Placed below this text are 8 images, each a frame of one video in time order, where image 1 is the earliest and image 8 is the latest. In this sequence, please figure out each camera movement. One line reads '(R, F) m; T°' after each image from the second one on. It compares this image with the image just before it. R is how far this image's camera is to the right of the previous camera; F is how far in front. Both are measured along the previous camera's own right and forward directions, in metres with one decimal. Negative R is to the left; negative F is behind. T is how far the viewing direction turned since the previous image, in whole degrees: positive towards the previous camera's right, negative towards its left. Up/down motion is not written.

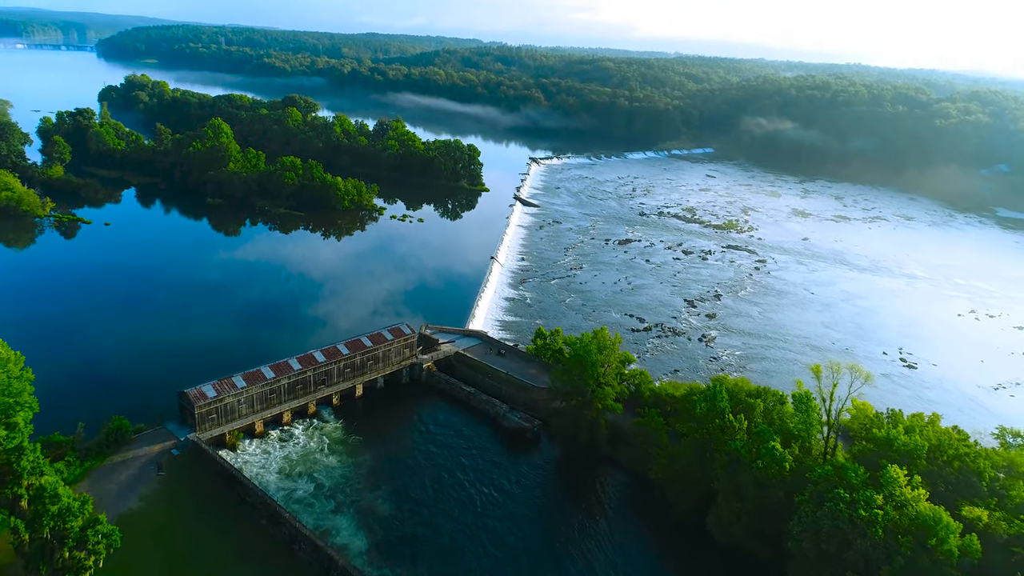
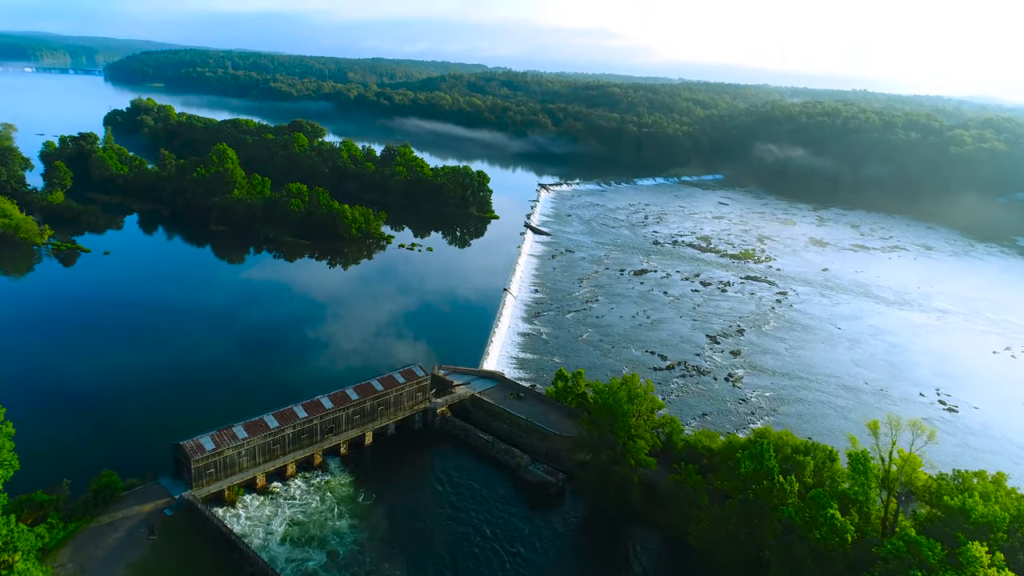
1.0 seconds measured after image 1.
(-0.5, +1.4) m; 0°
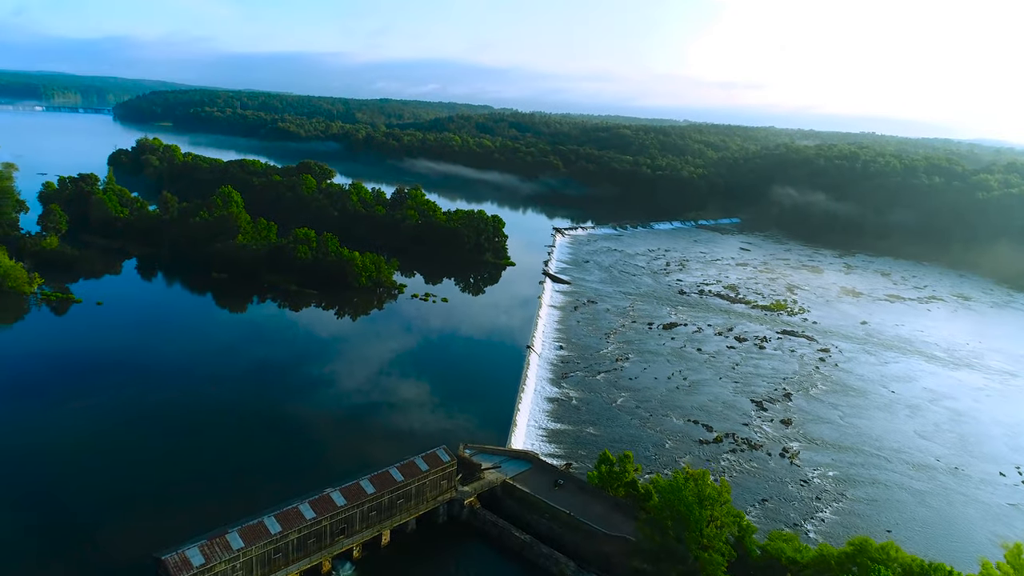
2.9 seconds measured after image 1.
(-1.0, +2.7) m; 0°
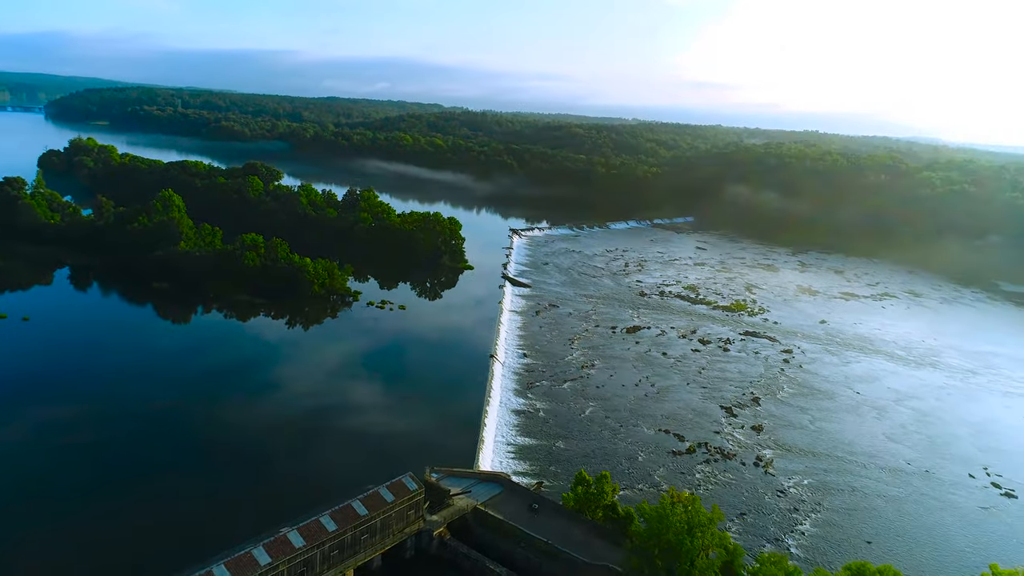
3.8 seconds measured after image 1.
(-0.4, +1.2) m; +4°
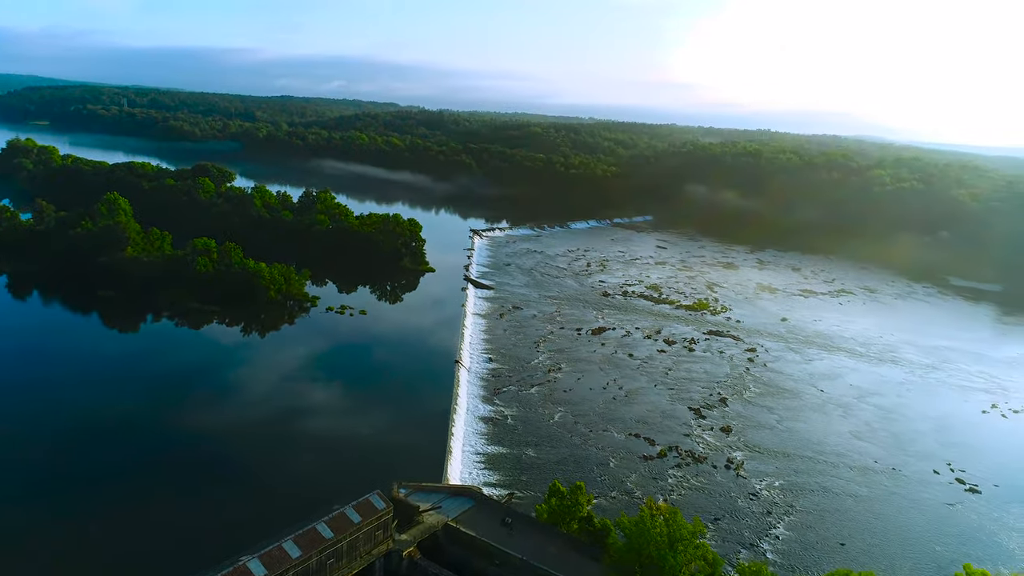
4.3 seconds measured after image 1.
(-0.2, +0.7) m; +3°
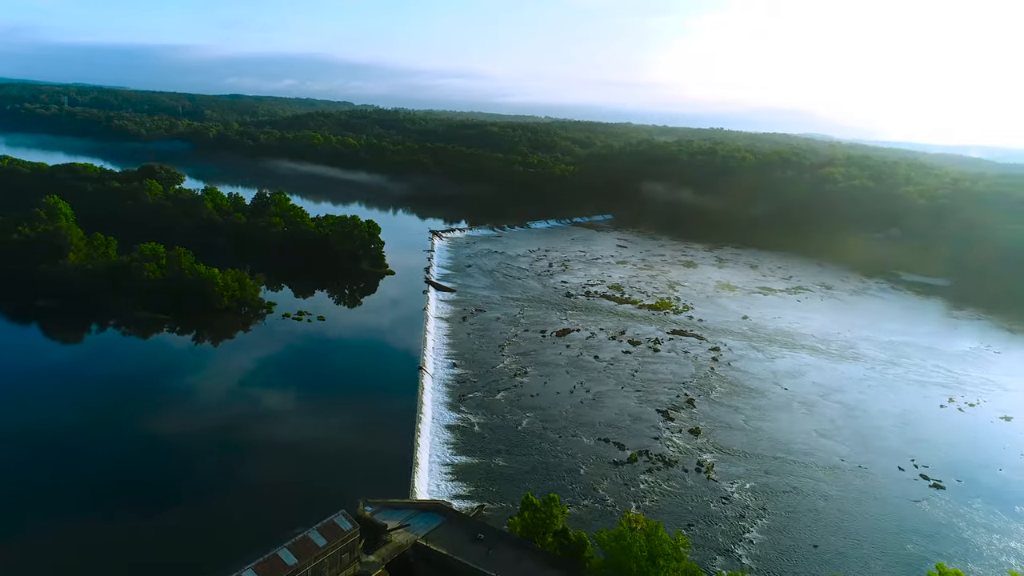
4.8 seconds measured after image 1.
(-0.3, +0.6) m; +3°
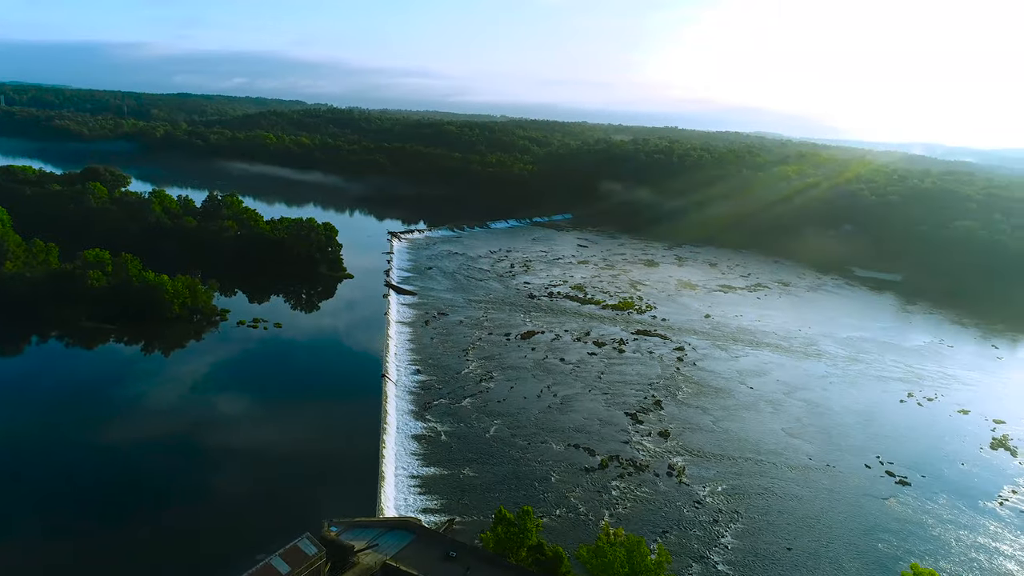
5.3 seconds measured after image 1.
(-0.3, +0.6) m; +3°
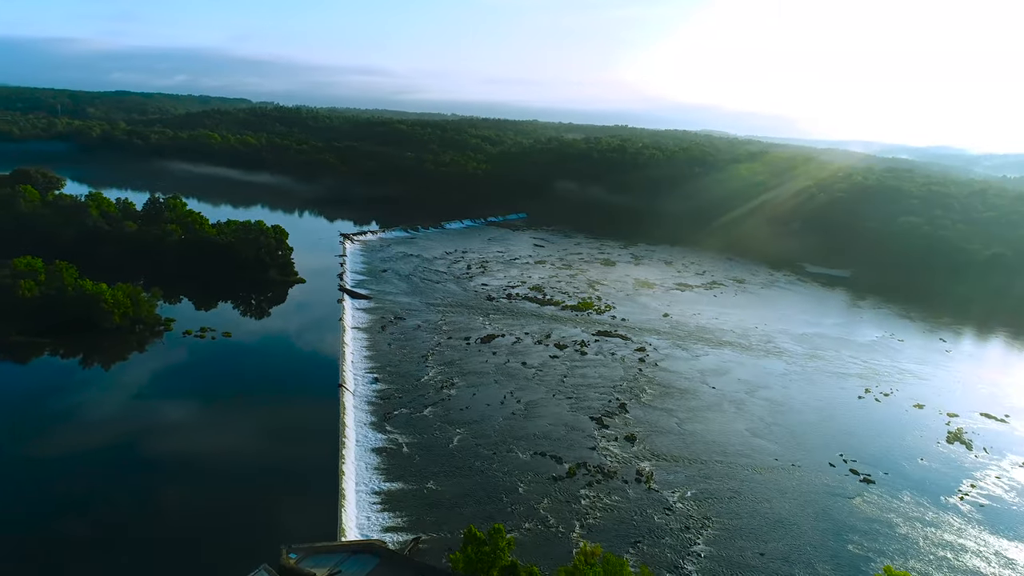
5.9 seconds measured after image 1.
(-0.3, +0.7) m; +4°
